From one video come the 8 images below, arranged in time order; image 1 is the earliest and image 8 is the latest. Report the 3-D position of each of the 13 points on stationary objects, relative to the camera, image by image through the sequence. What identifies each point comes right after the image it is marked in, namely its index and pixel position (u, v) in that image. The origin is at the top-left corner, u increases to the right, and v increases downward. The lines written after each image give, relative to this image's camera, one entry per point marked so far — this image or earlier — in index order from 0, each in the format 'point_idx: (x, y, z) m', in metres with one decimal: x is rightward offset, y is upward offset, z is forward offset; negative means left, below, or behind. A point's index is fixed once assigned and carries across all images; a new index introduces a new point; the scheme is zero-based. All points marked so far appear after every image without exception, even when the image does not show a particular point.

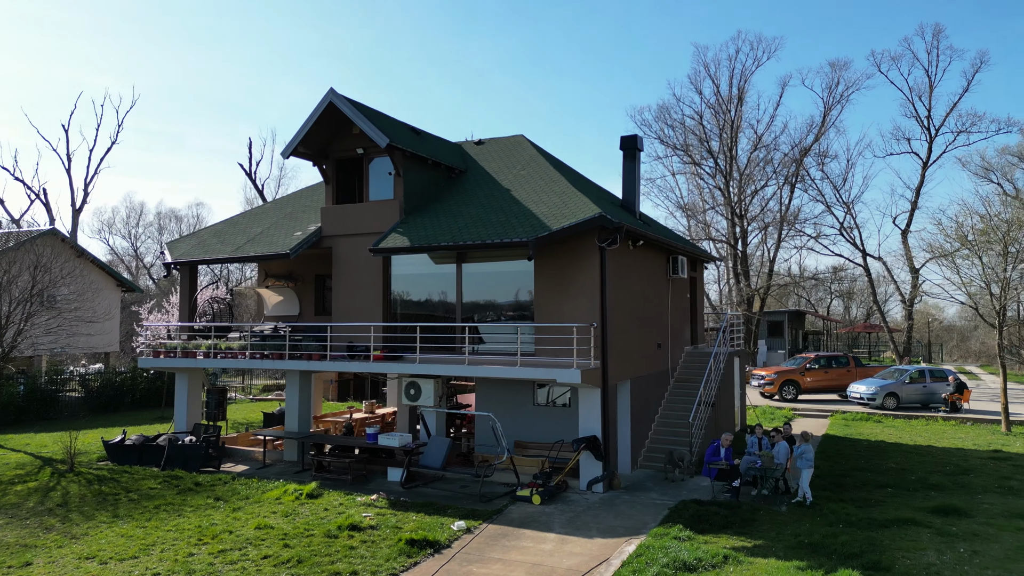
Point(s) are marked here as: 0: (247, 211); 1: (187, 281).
0: (-8.1, +2.3, +19.7) m
1: (-9.4, +0.2, +18.5) m
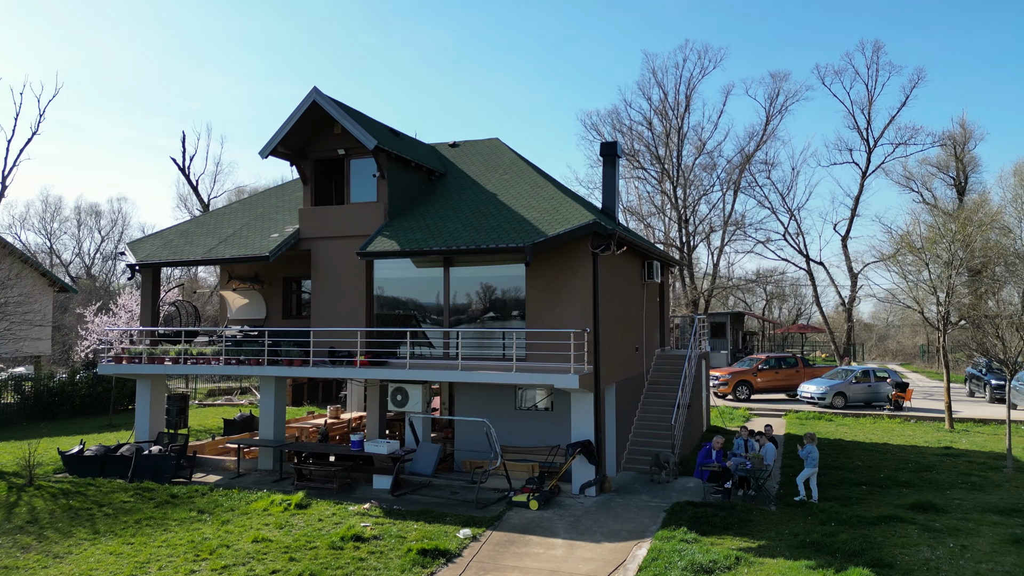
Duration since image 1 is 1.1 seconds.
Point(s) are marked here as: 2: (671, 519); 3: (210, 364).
0: (-8.8, +2.3, +18.9) m
1: (-10.0, +0.1, +17.6) m
2: (+2.8, -4.0, +11.3) m
3: (-7.3, -1.8, +15.6) m
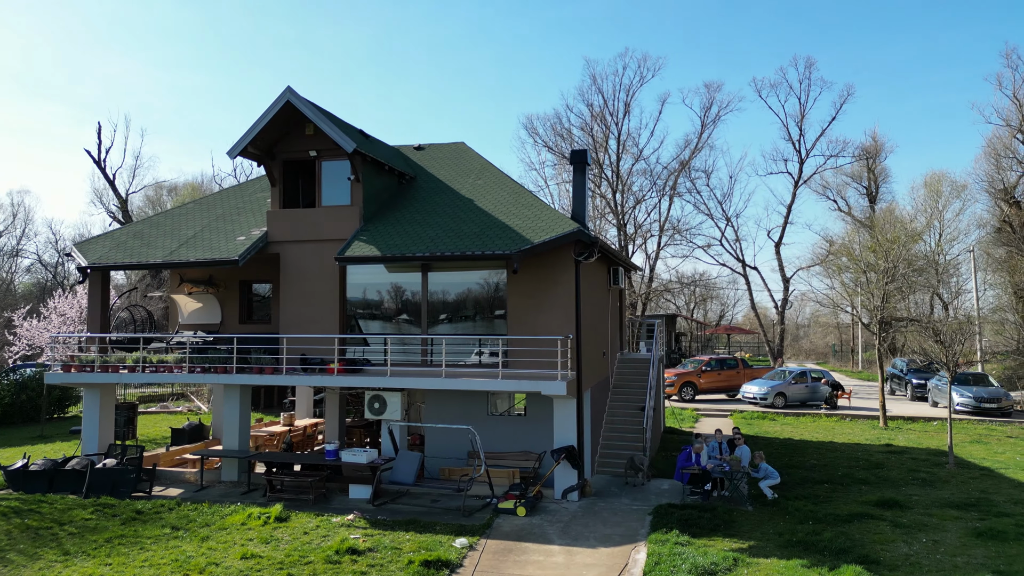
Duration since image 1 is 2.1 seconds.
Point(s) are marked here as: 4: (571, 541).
0: (-9.6, +2.2, +18.0) m
1: (-10.7, 0.0, +16.6) m
2: (+2.6, -4.2, +11.6) m
3: (-7.8, -1.9, +14.9) m
4: (+1.0, -4.3, +11.0) m
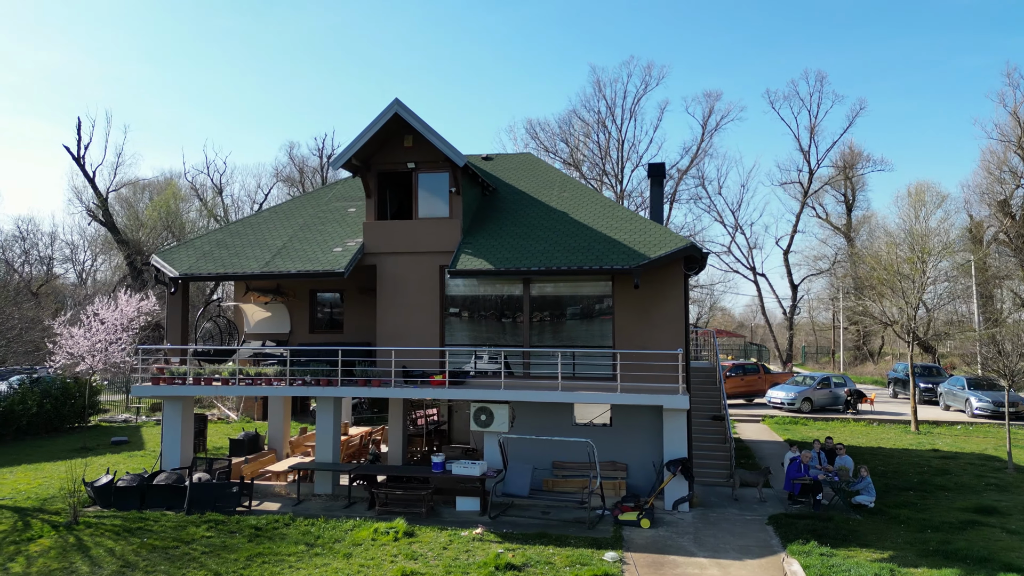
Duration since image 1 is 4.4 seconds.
0: (-7.4, +1.9, +17.7) m
1: (-8.4, -0.2, +16.3) m
2: (+5.1, -4.5, +11.9) m
3: (-5.4, -2.2, +14.7) m
4: (+3.5, -4.6, +11.3) m
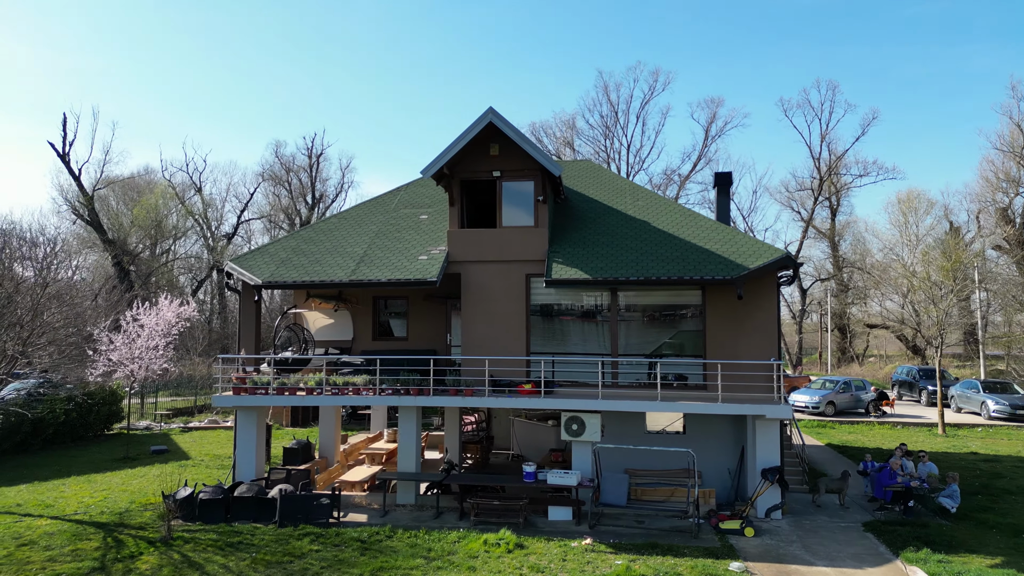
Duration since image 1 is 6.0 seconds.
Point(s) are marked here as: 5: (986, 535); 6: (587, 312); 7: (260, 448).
0: (-5.4, +1.7, +17.5) m
1: (-6.4, -0.4, +16.0) m
2: (+7.2, -4.7, +12.2) m
3: (-3.4, -2.4, +14.6) m
4: (+5.6, -4.8, +11.5) m
5: (+9.0, -4.7, +12.3) m
6: (+1.8, -0.6, +15.2) m
7: (-6.3, -4.0, +16.2) m
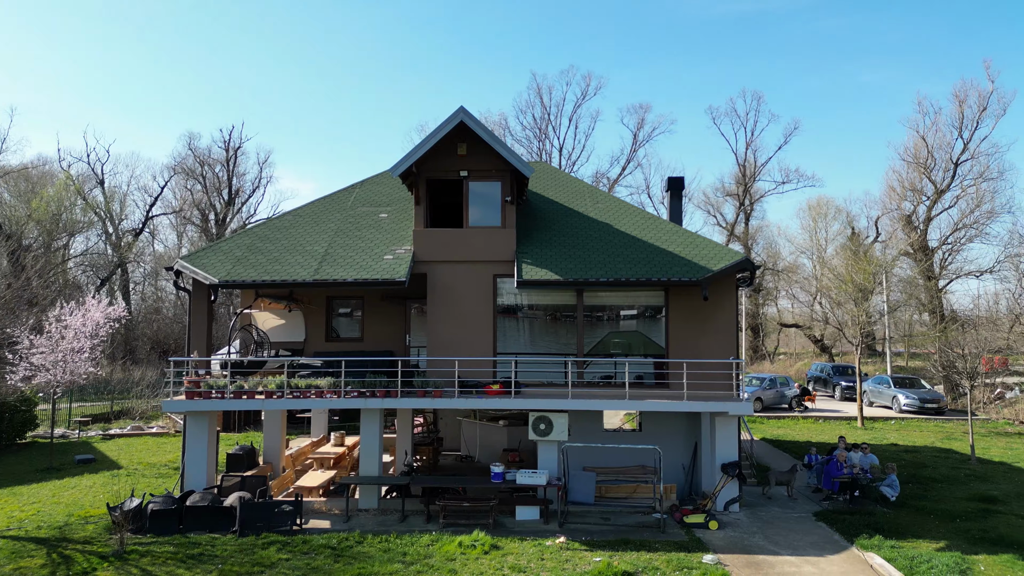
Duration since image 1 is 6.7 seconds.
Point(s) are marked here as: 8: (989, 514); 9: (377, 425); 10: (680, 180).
0: (-6.4, +1.7, +16.8) m
1: (-7.2, -0.4, +15.2) m
2: (+6.8, -4.8, +13.0) m
3: (-4.1, -2.4, +14.1) m
4: (+5.2, -4.9, +12.1) m
5: (+8.5, -4.8, +13.3) m
6: (+1.0, -0.6, +15.4) m
7: (-7.1, -3.9, +15.4) m
8: (+9.6, -4.7, +13.1) m
9: (-3.2, -3.3, +15.4) m
10: (+5.0, +3.2, +19.5) m
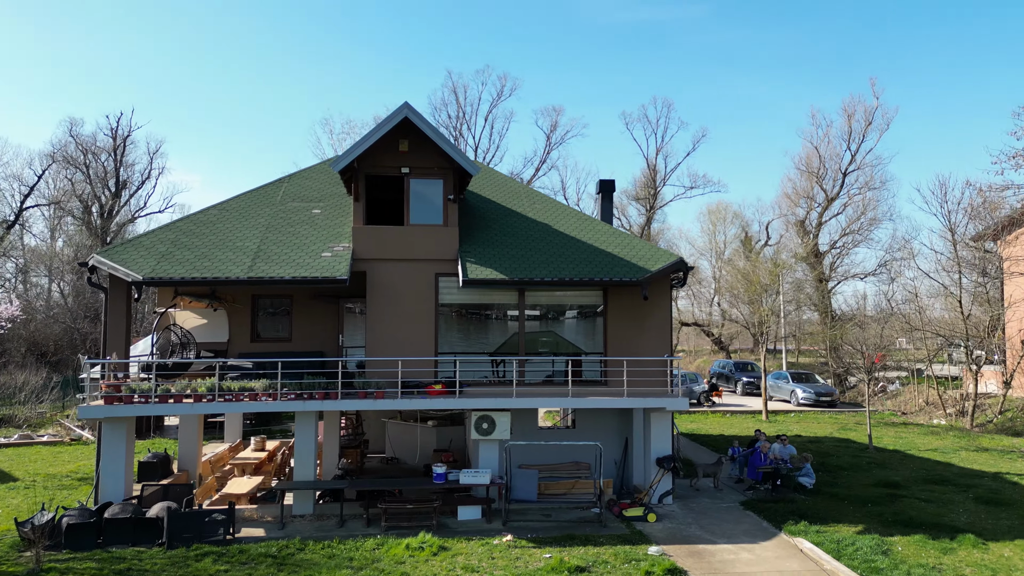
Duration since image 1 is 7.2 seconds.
0: (-7.9, +1.8, +15.8) m
1: (-8.5, -0.3, +14.1) m
2: (+5.6, -4.8, +13.9) m
3: (-5.2, -2.3, +13.5) m
4: (+4.2, -4.9, +12.8) m
5: (+7.3, -4.8, +14.4) m
6: (-0.4, -0.6, +15.4) m
7: (-8.5, -3.9, +14.3) m
8: (+8.5, -4.8, +14.3) m
9: (-4.6, -3.2, +14.8) m
10: (+3.1, +3.2, +20.0) m
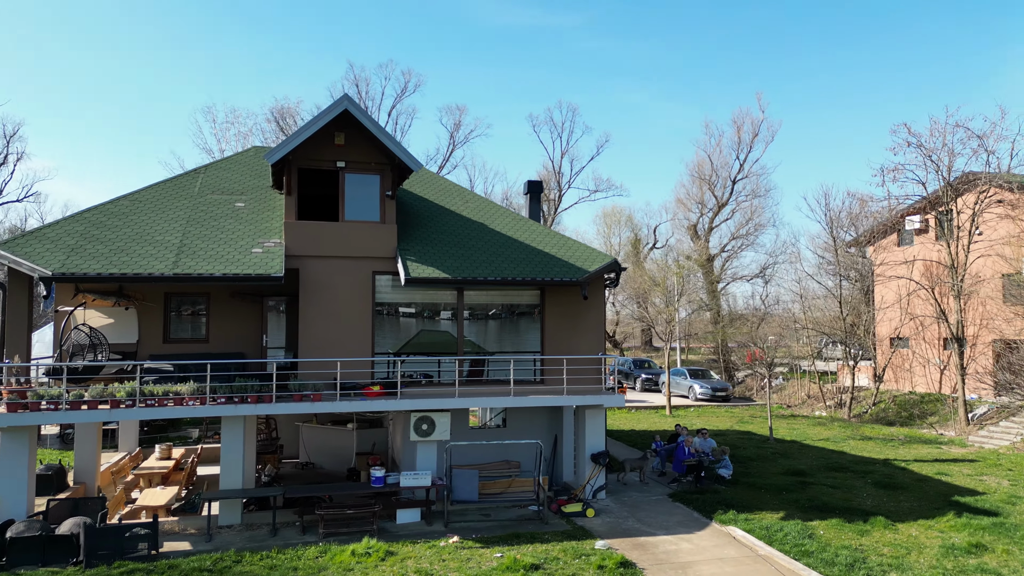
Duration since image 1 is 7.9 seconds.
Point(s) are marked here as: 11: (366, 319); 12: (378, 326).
0: (-9.3, +1.9, +14.4) m
1: (-9.6, -0.2, +12.7) m
2: (+4.3, -4.9, +14.7) m
3: (-6.3, -2.3, +12.6) m
4: (+3.1, -5.0, +13.4) m
5: (+5.9, -4.9, +15.5) m
6: (-1.8, -0.6, +15.2) m
7: (-9.7, -3.8, +12.9) m
8: (+7.1, -4.9, +15.6) m
9: (-5.9, -3.2, +14.0) m
10: (+0.9, +3.2, +20.4) m
11: (-3.3, -0.8, +14.8) m
12: (-3.0, -1.0, +15.0) m
